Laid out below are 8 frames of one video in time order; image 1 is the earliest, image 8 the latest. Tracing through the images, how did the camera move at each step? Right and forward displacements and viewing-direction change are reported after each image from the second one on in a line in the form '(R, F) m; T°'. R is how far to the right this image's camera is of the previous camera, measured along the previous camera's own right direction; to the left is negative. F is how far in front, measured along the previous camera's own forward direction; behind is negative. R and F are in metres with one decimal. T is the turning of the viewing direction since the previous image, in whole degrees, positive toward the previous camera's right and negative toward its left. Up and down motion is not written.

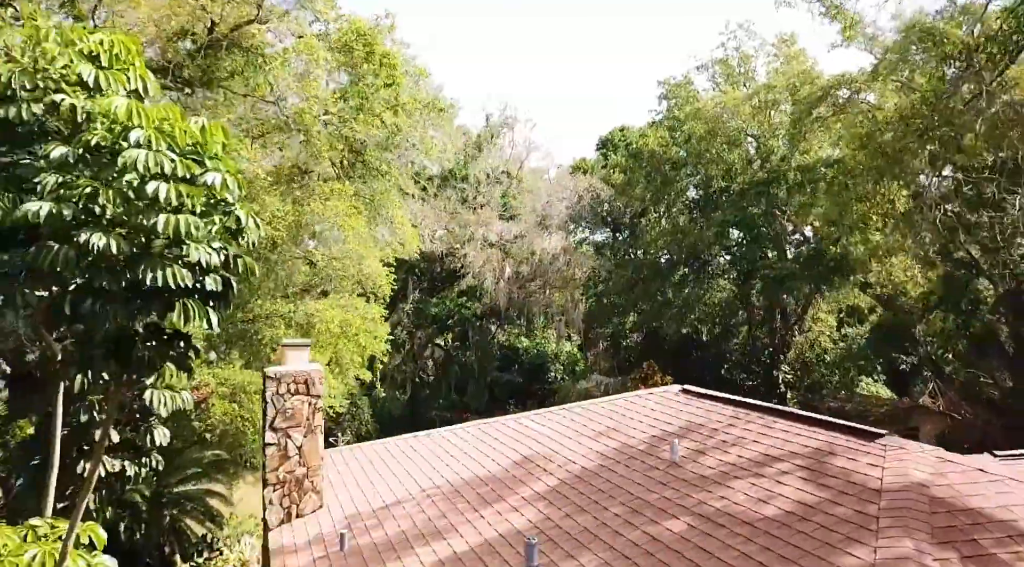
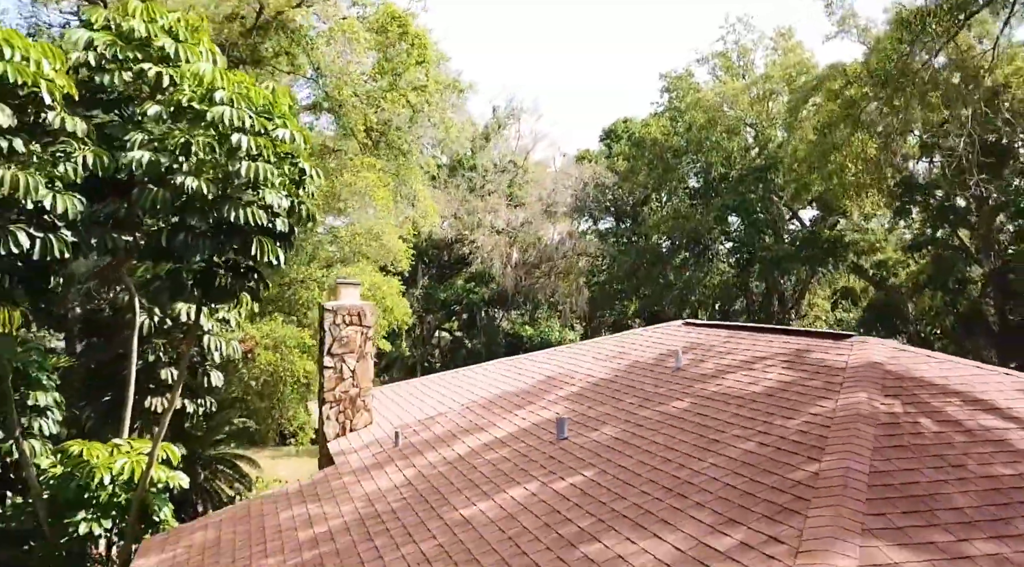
(-0.3, -1.2) m; 0°
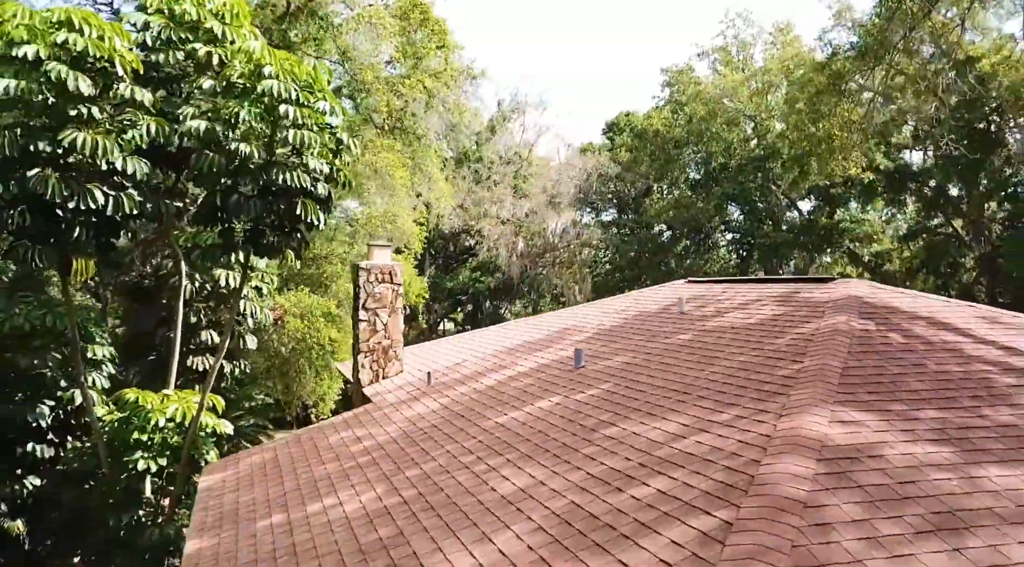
(-0.2, -0.9) m; 0°
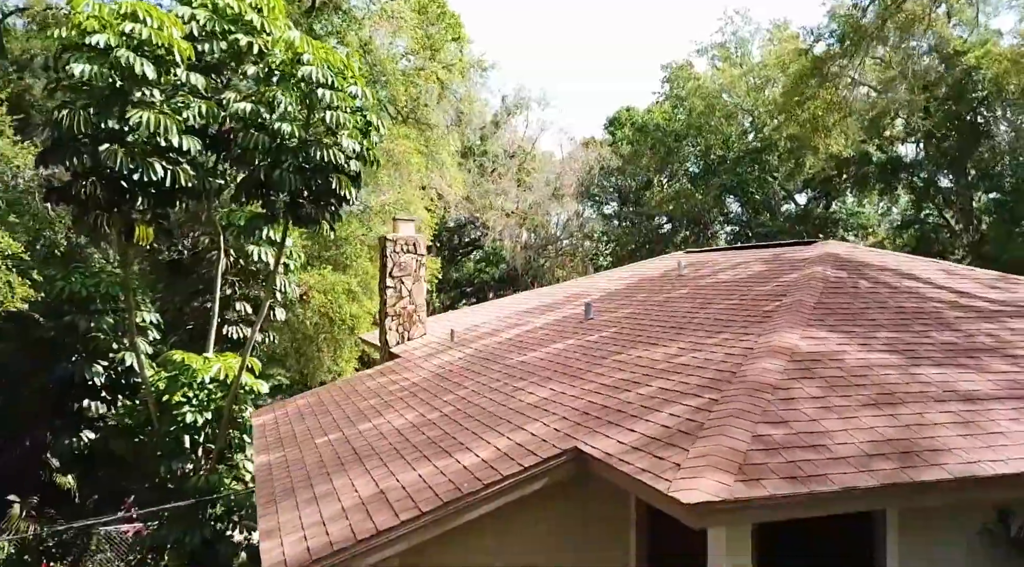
(-0.2, -0.9) m; 0°
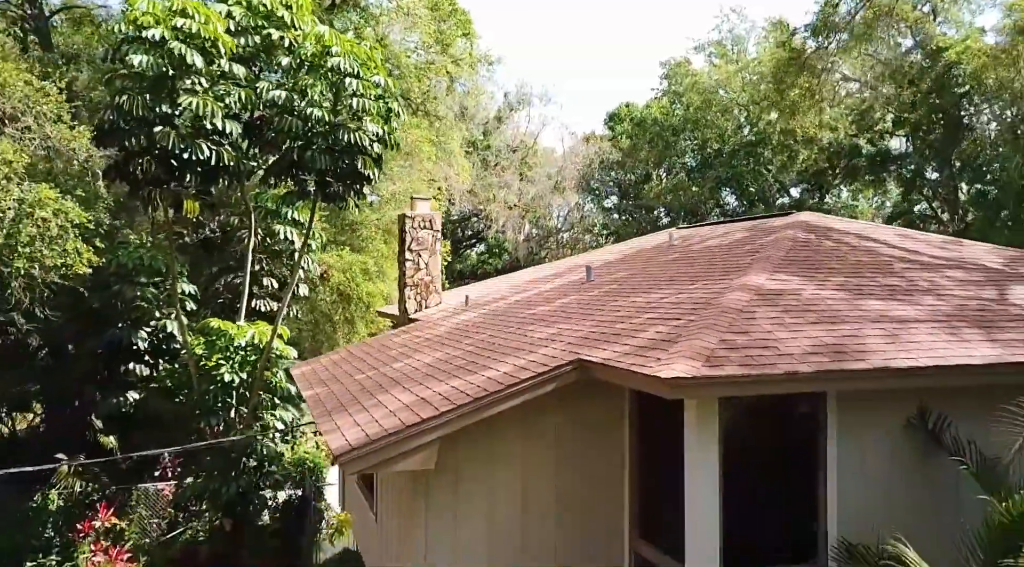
(-0.1, -1.1) m; 0°
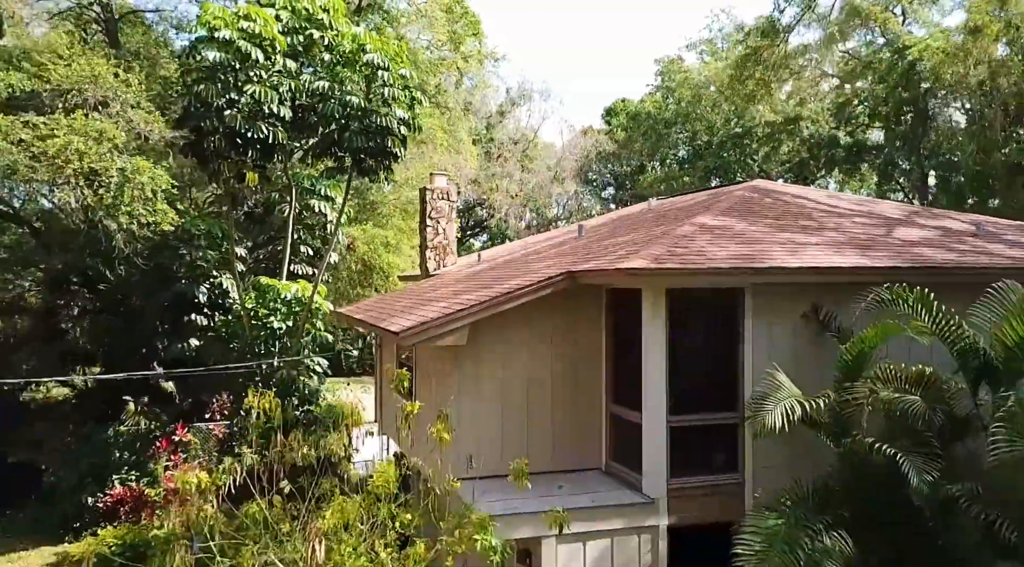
(-0.1, -2.1) m; 0°
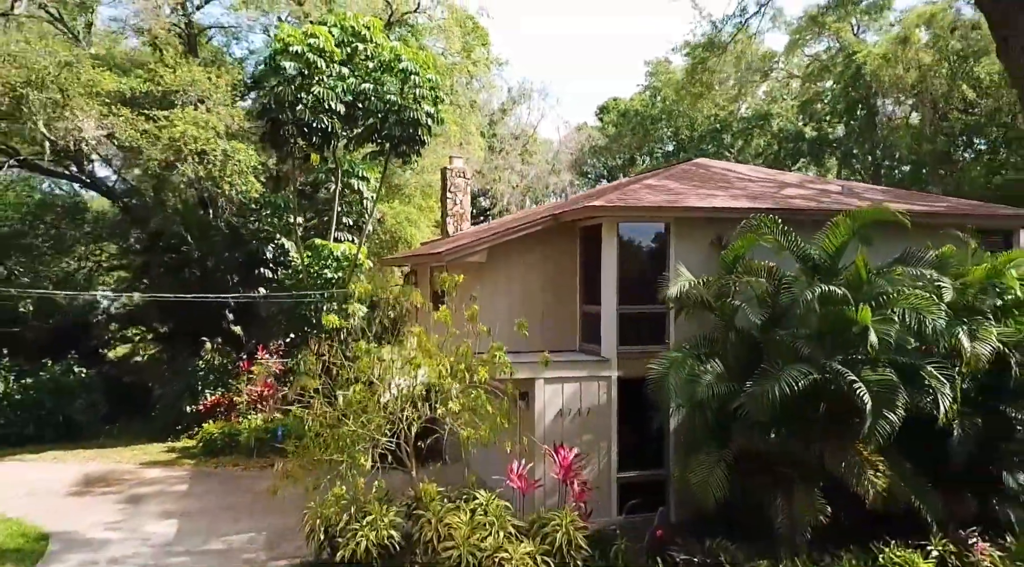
(0.0, -3.7) m; 0°
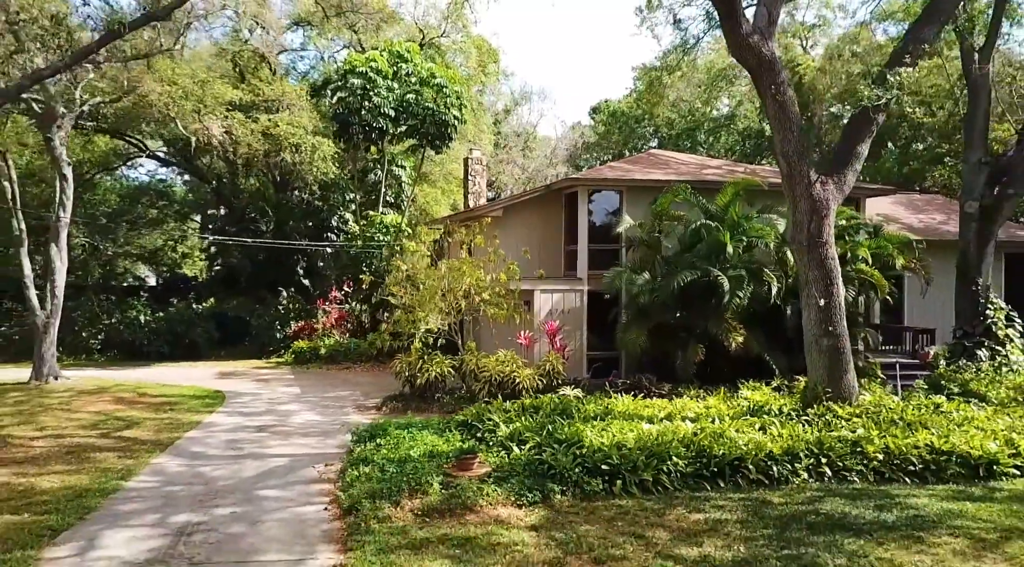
(-0.1, -5.7) m; 0°
